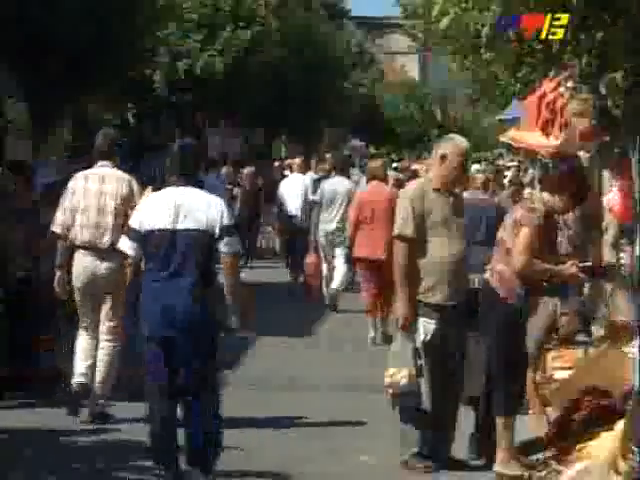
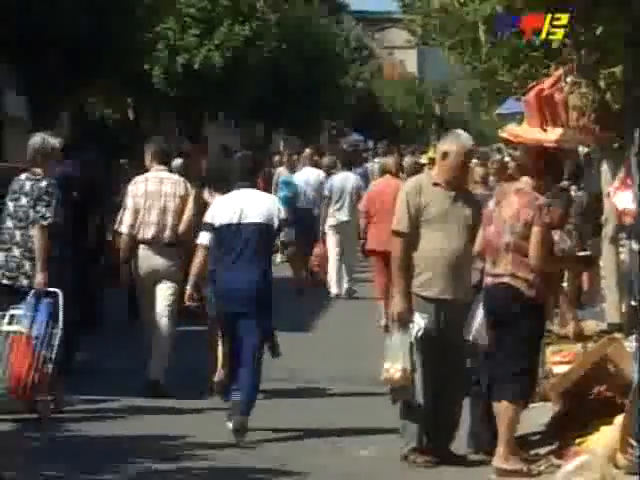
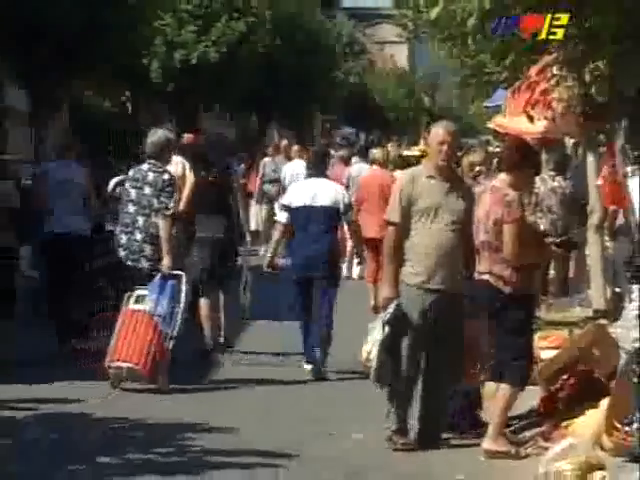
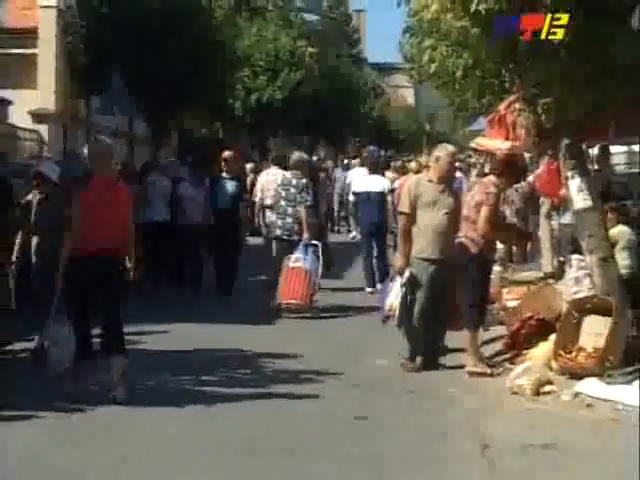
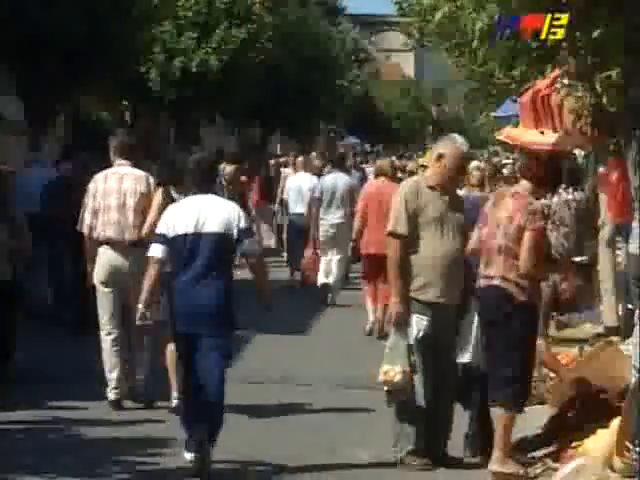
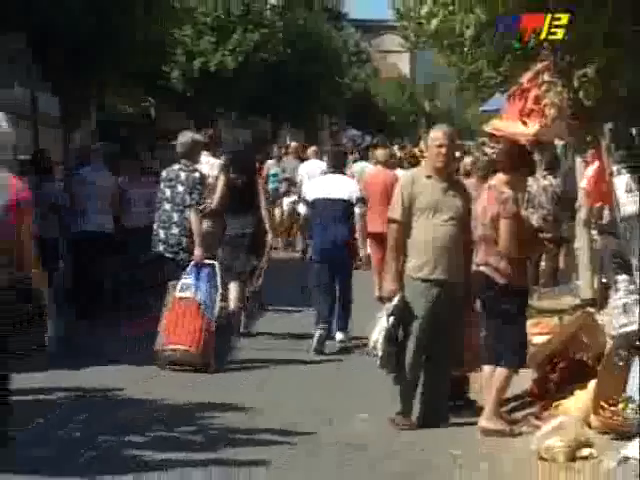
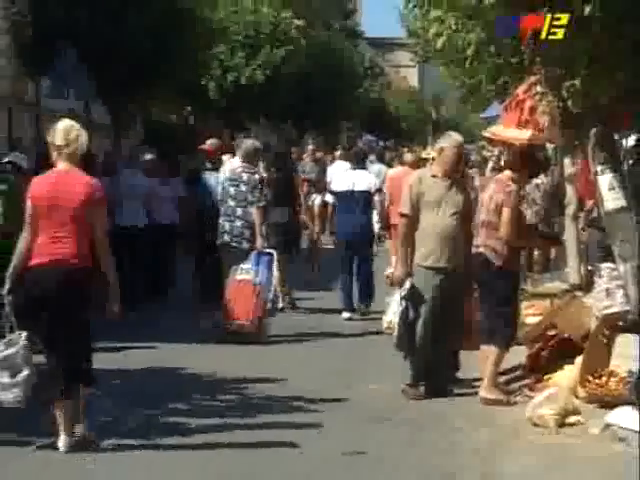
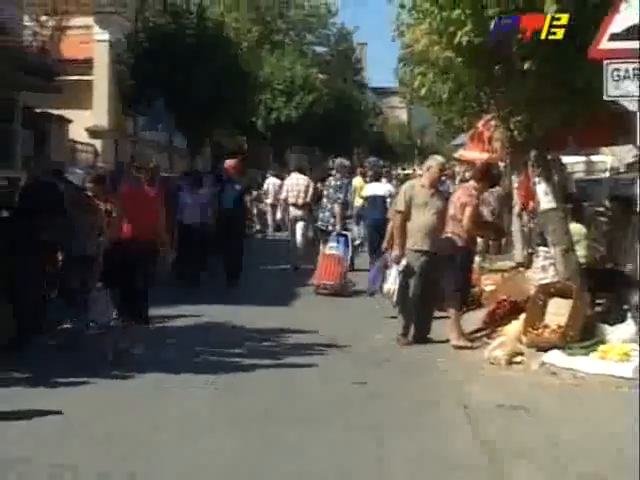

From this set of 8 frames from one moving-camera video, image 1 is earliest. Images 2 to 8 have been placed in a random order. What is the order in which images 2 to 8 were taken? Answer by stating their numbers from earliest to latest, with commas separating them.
5, 2, 3, 6, 7, 4, 8
